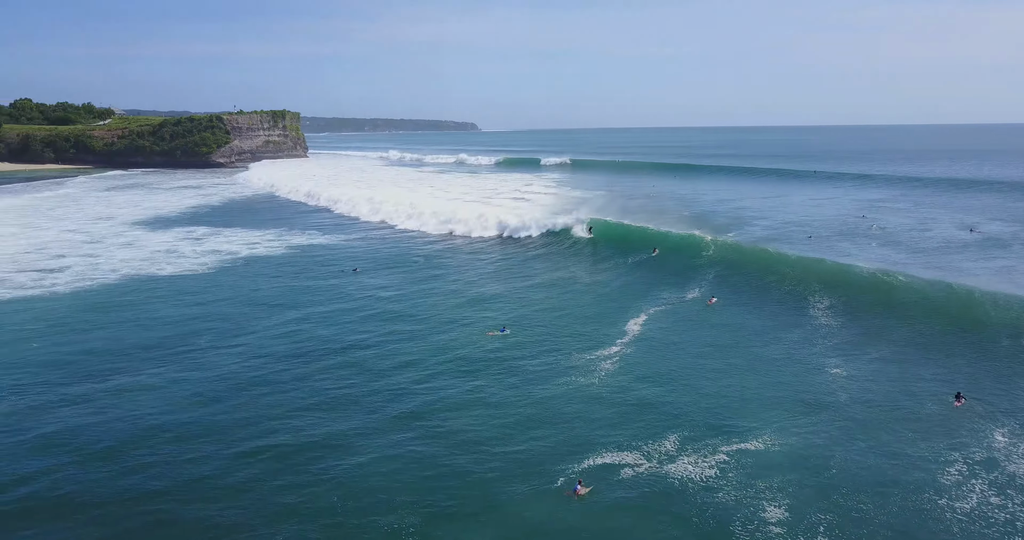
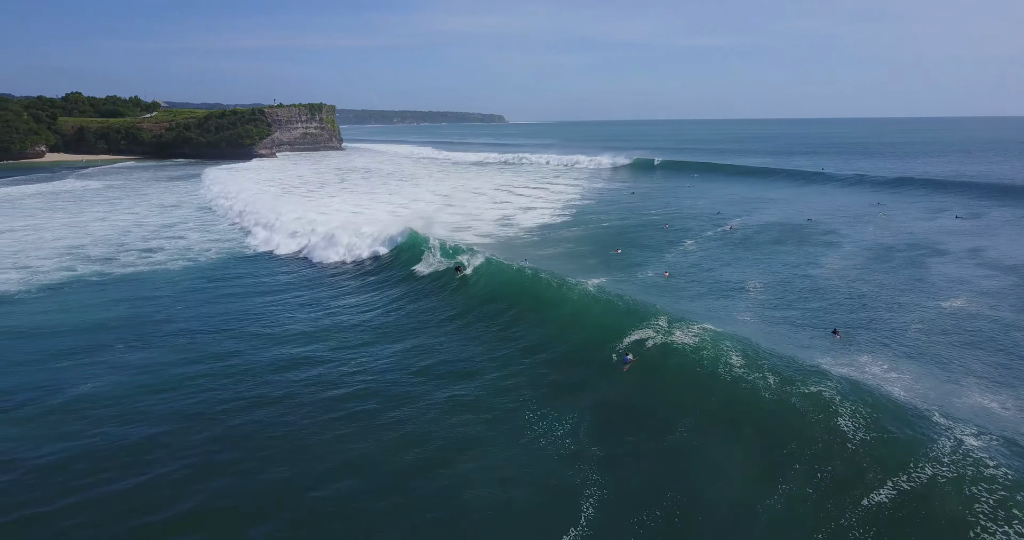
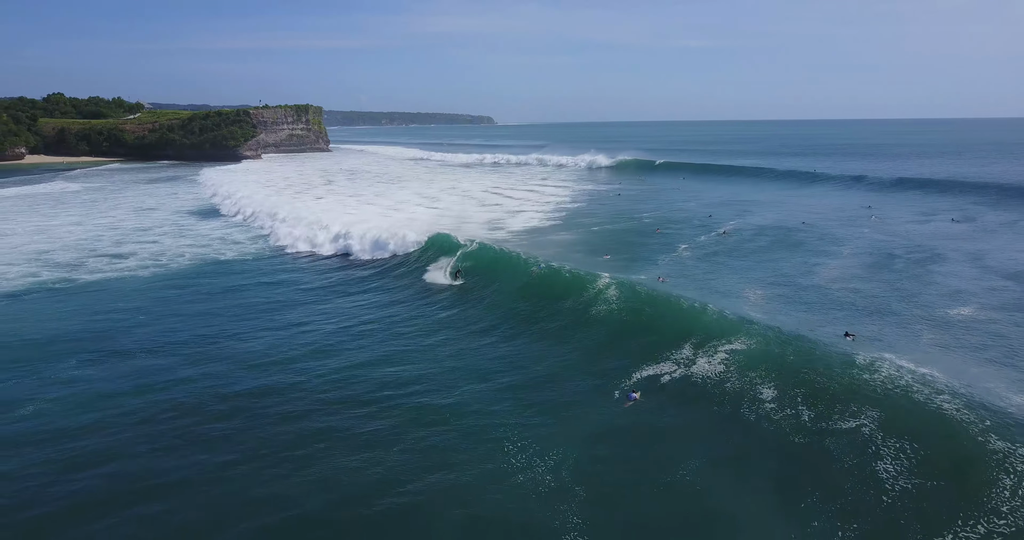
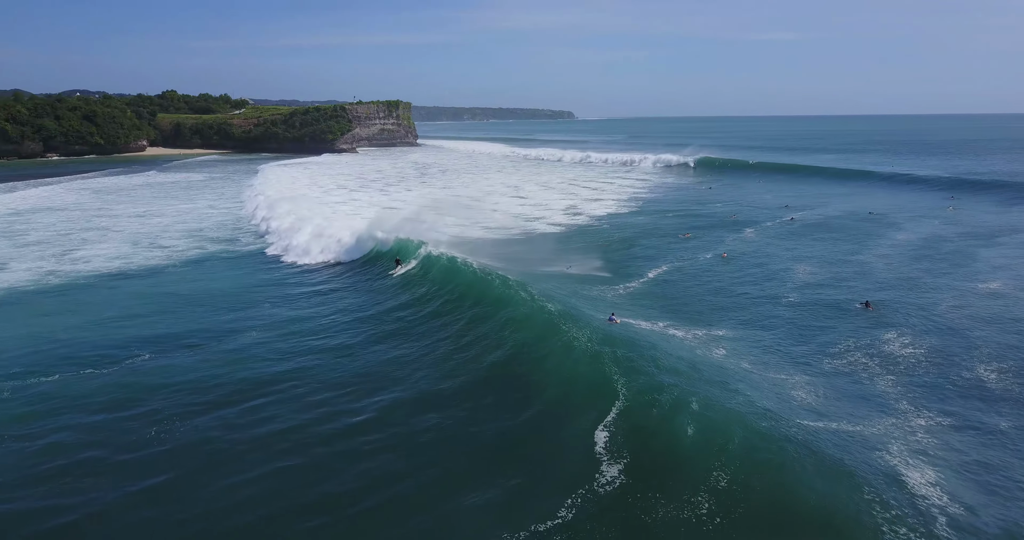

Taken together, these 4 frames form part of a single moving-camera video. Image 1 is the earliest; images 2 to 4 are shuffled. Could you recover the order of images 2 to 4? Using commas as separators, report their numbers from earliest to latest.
3, 2, 4
